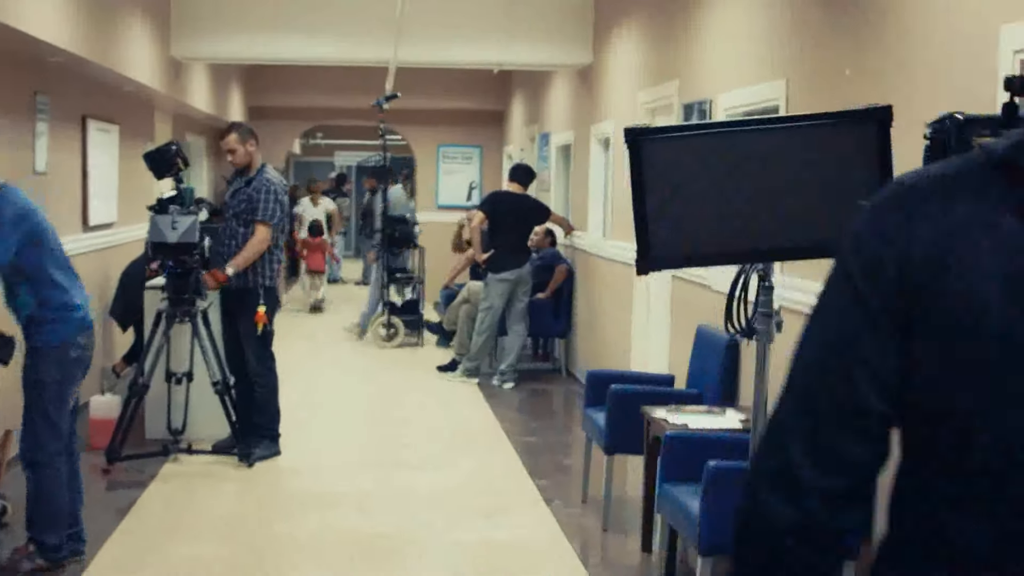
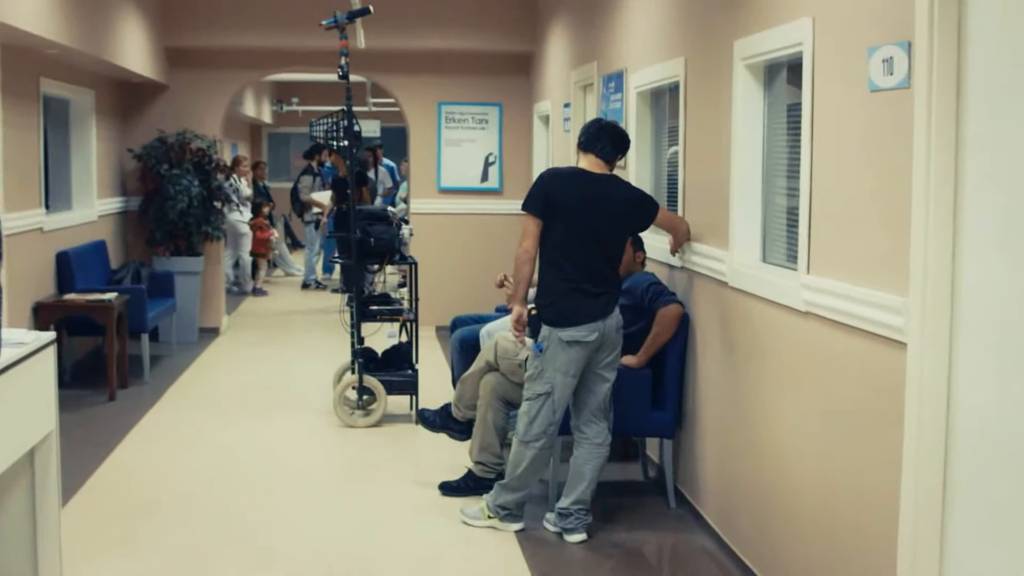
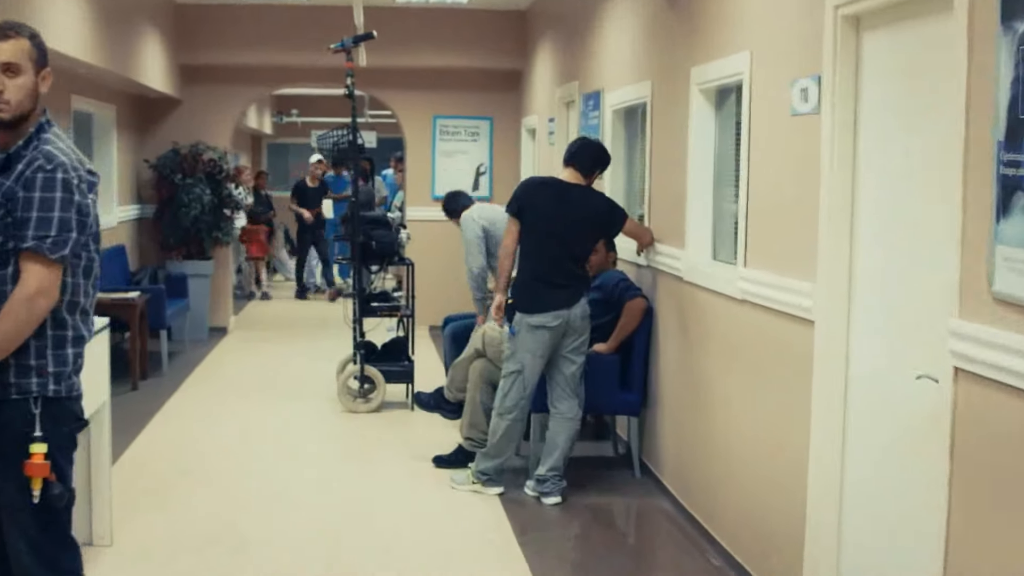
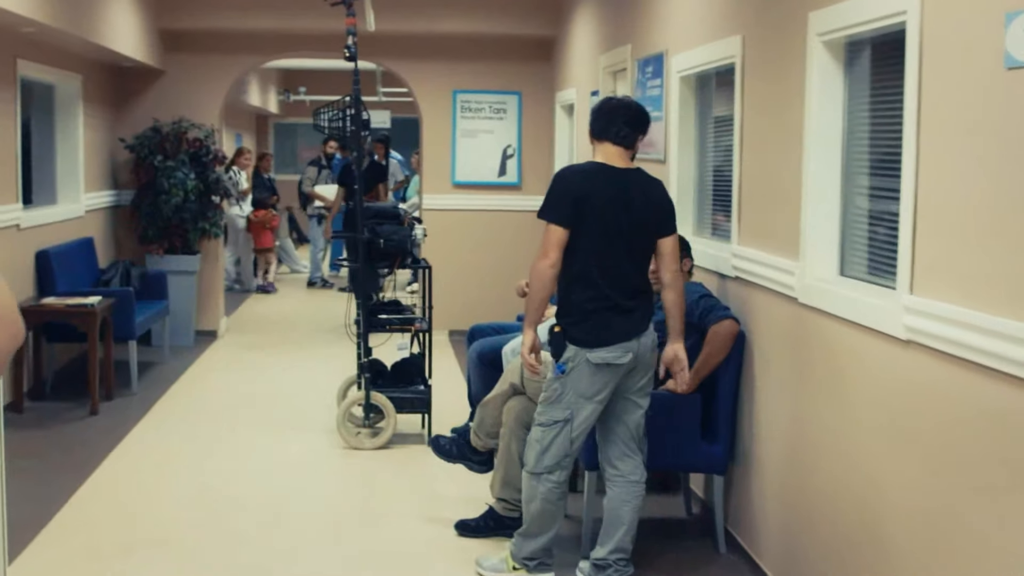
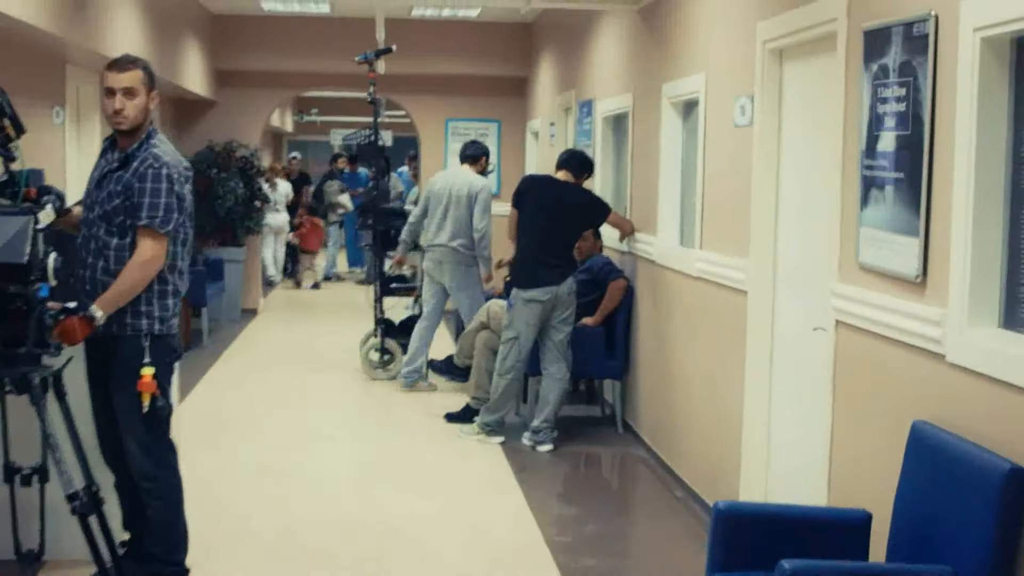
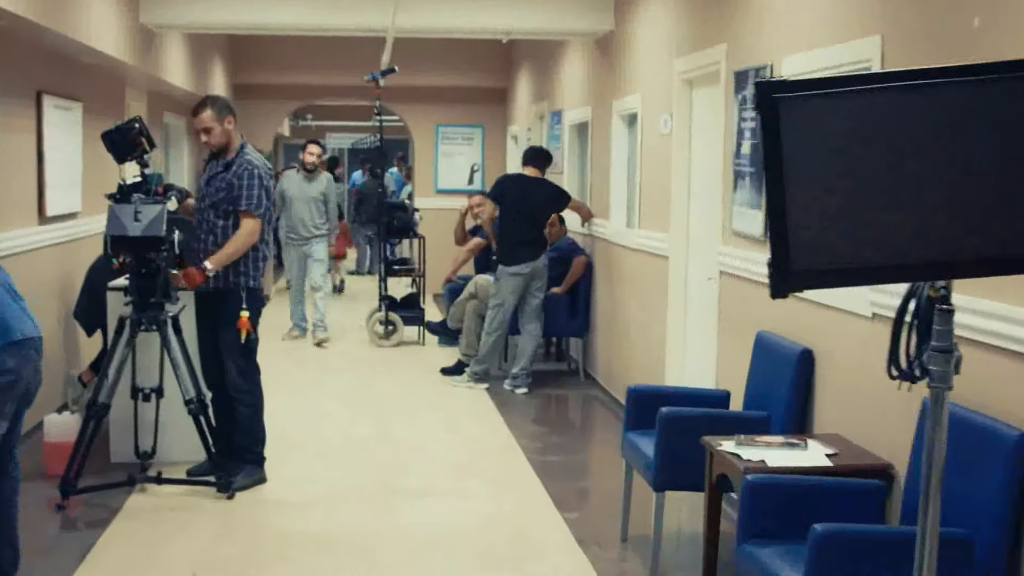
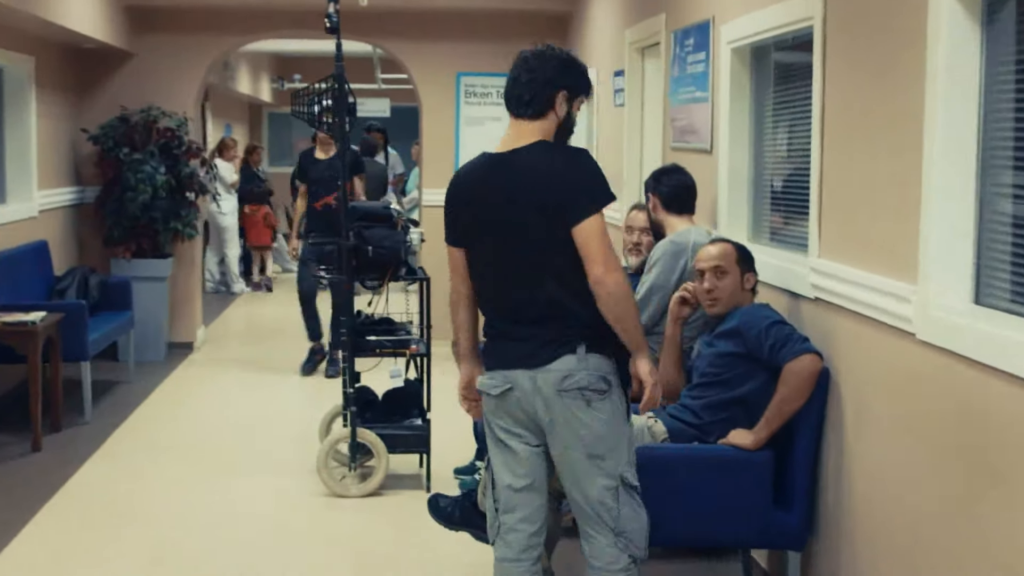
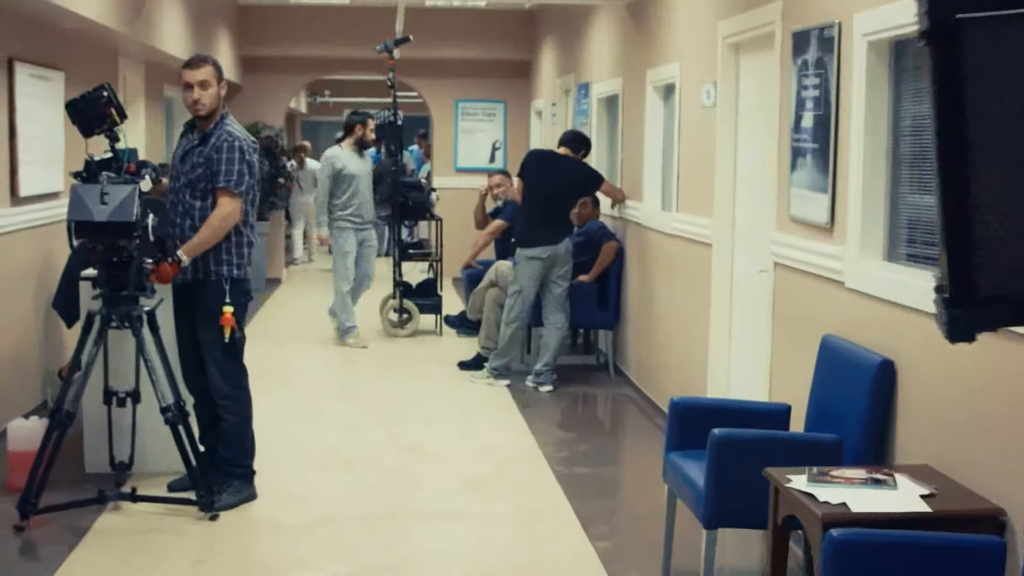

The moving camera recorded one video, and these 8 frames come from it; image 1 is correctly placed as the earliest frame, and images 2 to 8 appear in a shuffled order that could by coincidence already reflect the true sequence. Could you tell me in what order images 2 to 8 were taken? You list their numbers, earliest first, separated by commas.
6, 8, 5, 3, 2, 4, 7
